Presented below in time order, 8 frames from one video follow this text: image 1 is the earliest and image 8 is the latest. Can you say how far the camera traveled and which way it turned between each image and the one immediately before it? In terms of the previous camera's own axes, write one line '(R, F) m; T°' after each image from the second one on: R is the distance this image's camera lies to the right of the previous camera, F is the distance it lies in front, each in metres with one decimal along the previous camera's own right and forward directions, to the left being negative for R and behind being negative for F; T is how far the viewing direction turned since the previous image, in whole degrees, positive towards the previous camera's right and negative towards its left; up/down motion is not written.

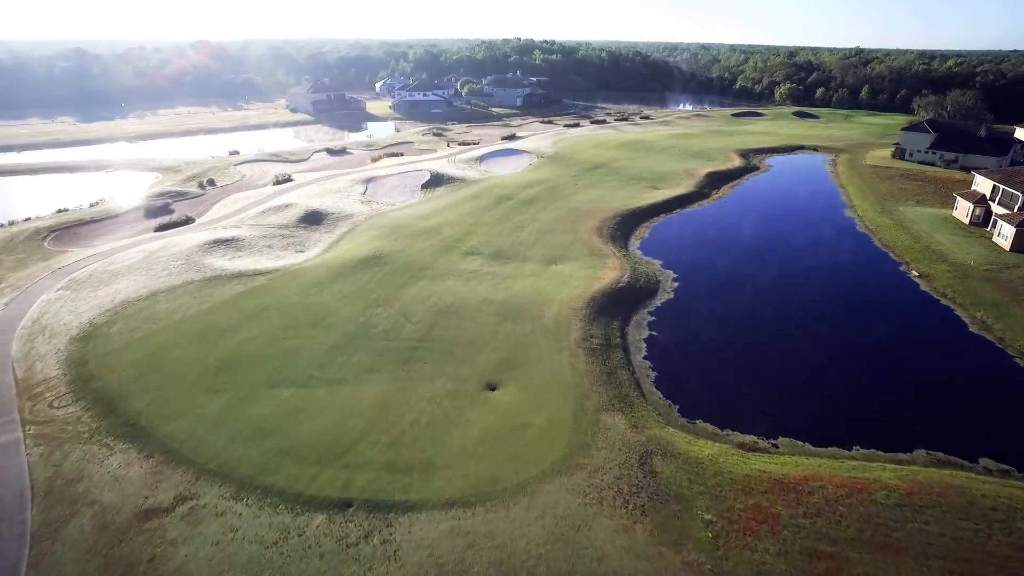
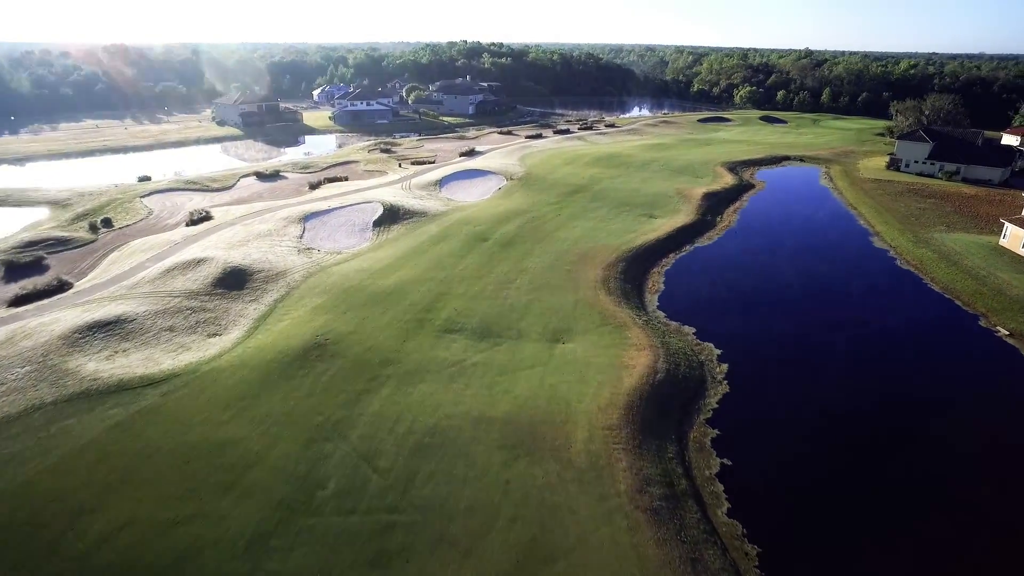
(-1.8, +8.7) m; +5°
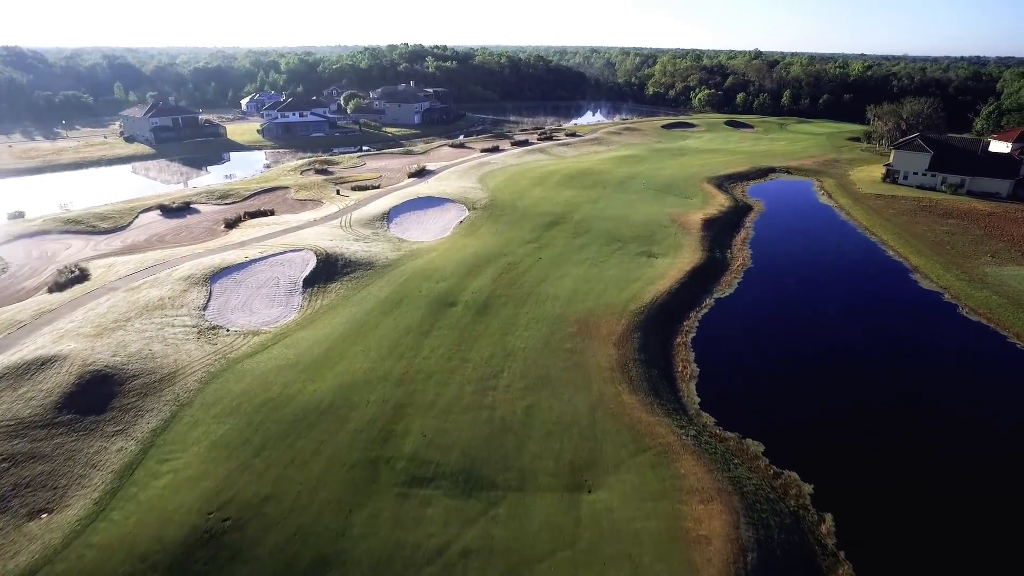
(-1.3, +8.7) m; +5°
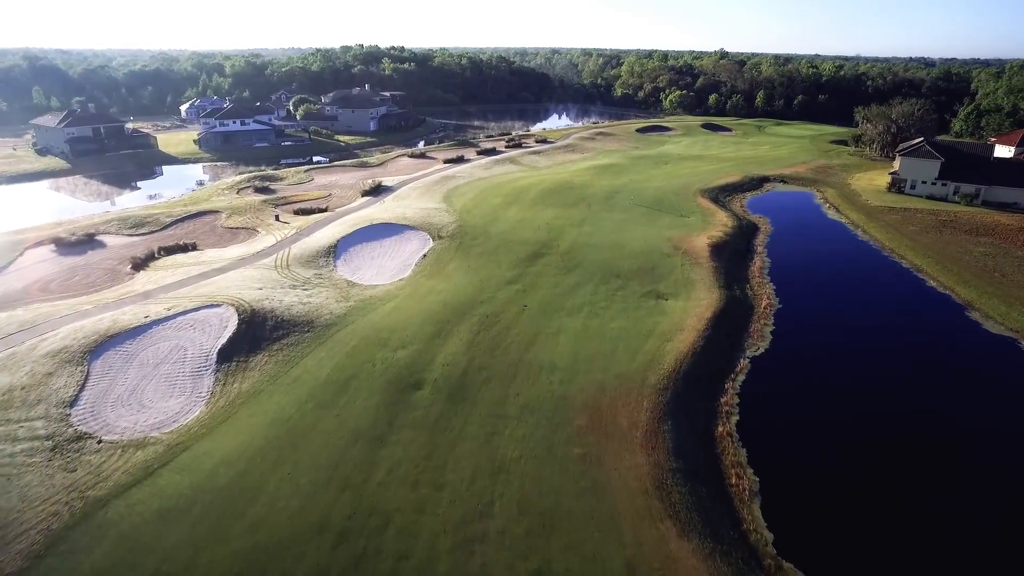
(-0.6, +7.0) m; +3°
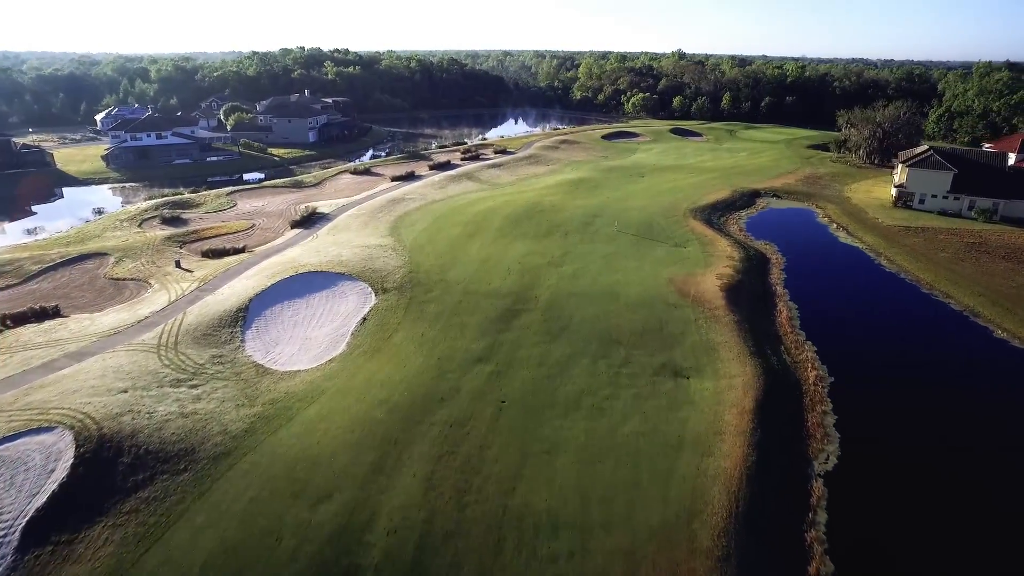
(-0.4, +7.8) m; +4°
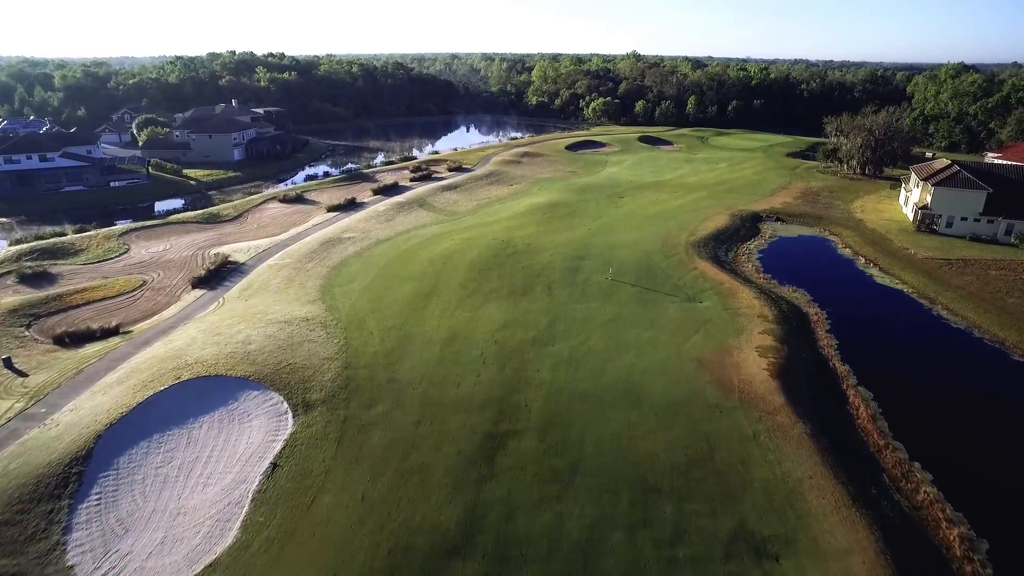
(-0.7, +8.5) m; +4°
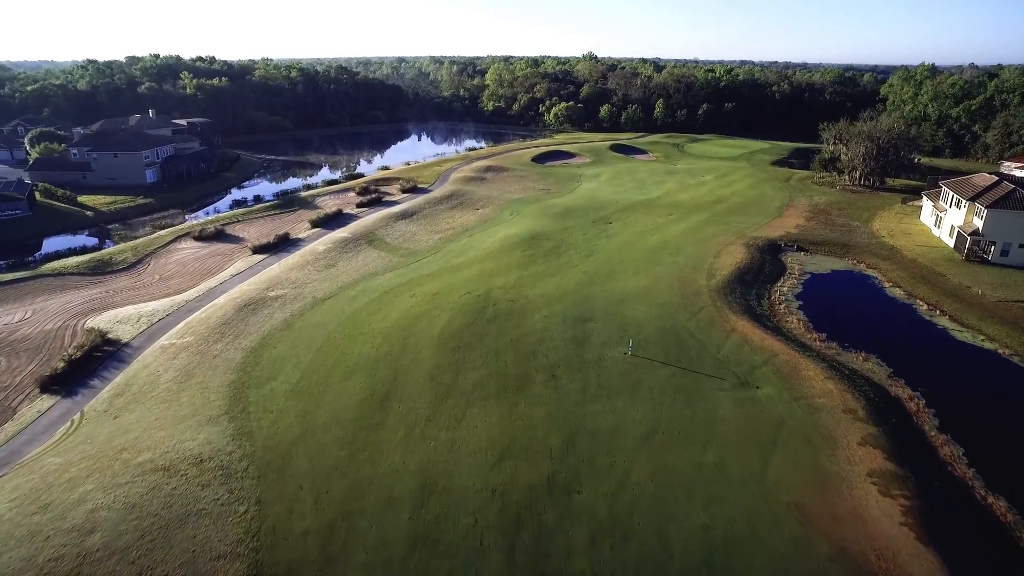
(-1.2, +8.4) m; +4°
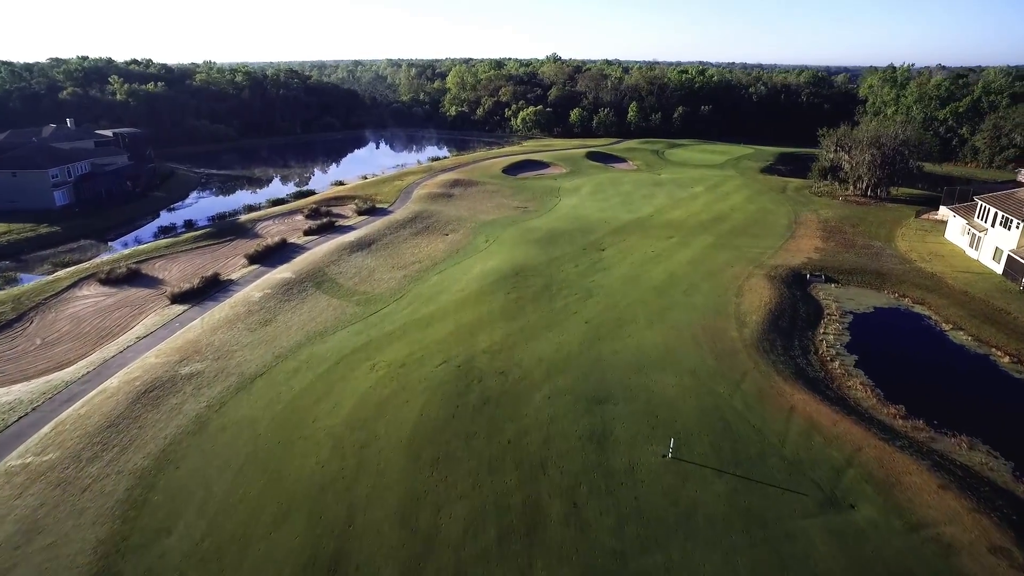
(-0.9, +6.6) m; +3°
